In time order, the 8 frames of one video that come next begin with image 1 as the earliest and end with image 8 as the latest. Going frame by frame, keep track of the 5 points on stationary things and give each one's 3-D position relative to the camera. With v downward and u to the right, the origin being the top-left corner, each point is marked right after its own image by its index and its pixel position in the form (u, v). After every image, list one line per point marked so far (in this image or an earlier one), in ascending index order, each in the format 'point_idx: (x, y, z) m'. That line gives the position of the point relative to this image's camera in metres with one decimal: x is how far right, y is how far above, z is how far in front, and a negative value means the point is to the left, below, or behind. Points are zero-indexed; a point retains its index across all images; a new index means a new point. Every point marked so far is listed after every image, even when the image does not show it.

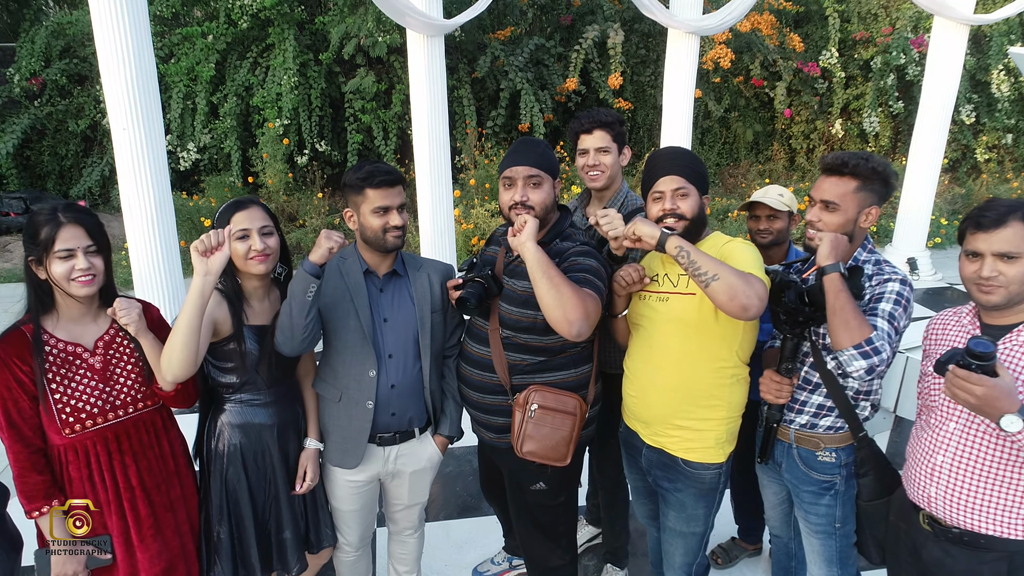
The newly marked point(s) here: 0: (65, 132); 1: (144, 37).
0: (-3.6, +1.2, +5.6) m
1: (-1.2, +0.8, +2.3) m
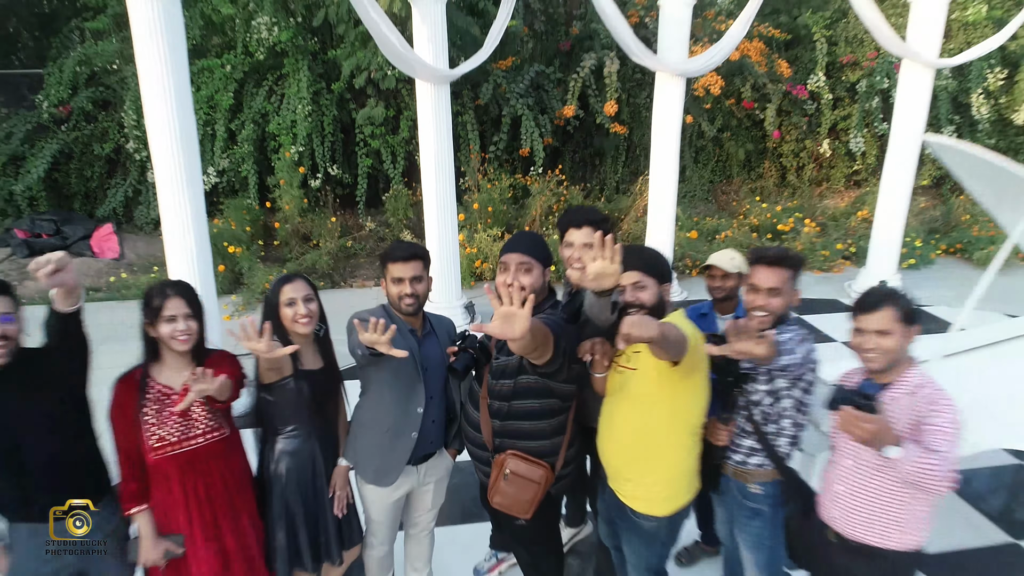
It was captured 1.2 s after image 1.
0: (-3.6, +1.1, +5.9) m
1: (-1.2, +0.7, +2.6) m
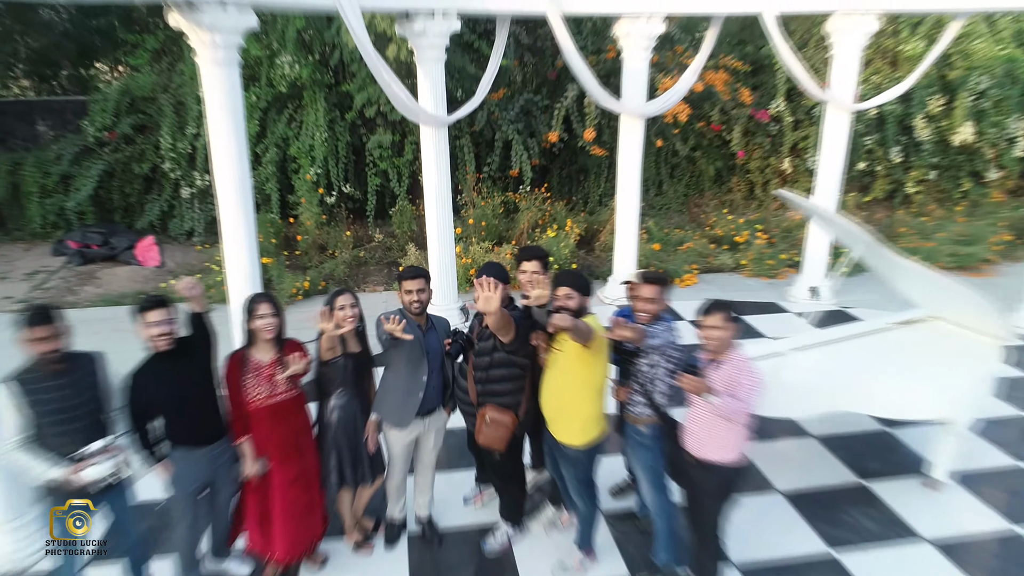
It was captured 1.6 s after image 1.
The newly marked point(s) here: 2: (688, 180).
0: (-3.6, +1.1, +6.6) m
1: (-1.3, +0.6, +3.3) m
2: (+1.9, +1.2, +7.5) m
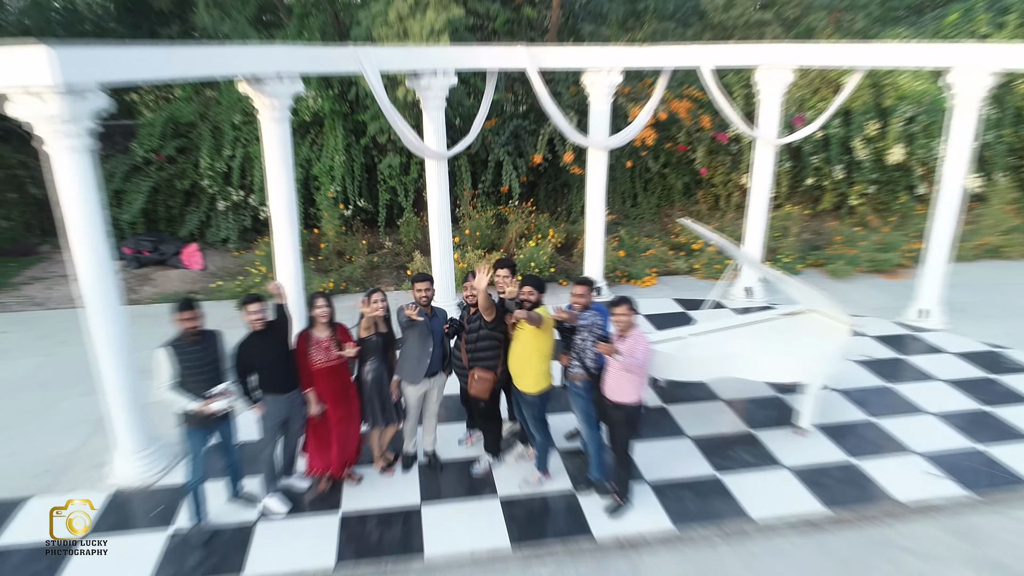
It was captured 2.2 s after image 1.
0: (-3.7, +1.1, +7.7) m
1: (-1.4, +0.6, +4.4) m
2: (+1.8, +1.2, +8.5) m
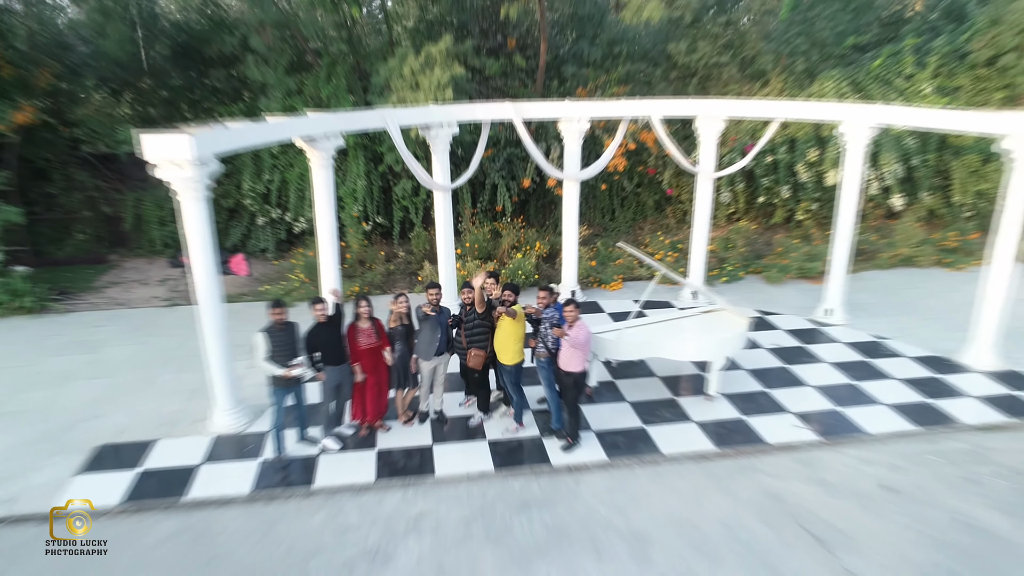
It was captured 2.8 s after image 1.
0: (-3.8, +1.1, +9.1) m
1: (-1.5, +0.6, +5.8) m
2: (+1.7, +1.1, +9.9) m
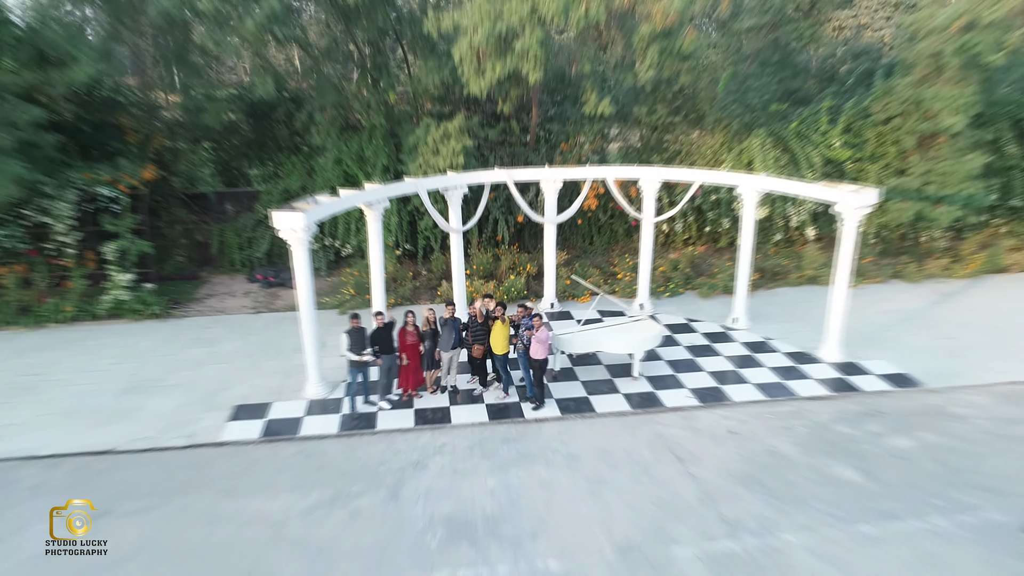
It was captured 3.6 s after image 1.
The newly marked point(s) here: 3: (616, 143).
0: (-3.8, +0.9, +11.7) m
1: (-1.6, +0.4, +8.3) m
2: (+1.7, +0.9, +12.4) m
3: (+1.8, +2.5, +12.0) m
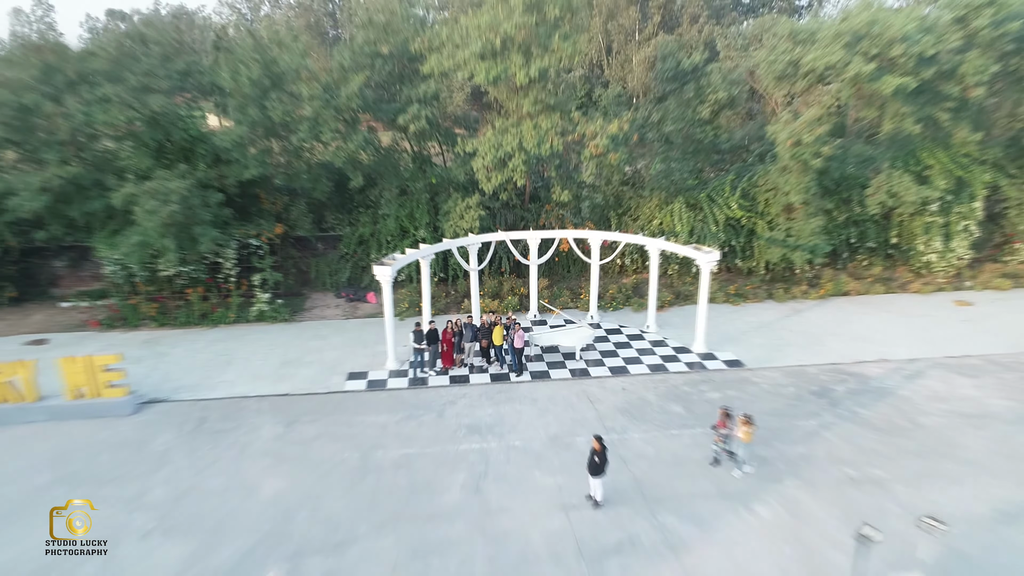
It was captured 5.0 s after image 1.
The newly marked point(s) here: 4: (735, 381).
0: (-3.8, +0.6, +17.3) m
1: (-1.7, +0.1, +13.9) m
2: (+1.7, +0.6, +17.9) m
3: (+1.8, +2.2, +17.4) m
4: (+4.0, -1.7, +12.4) m
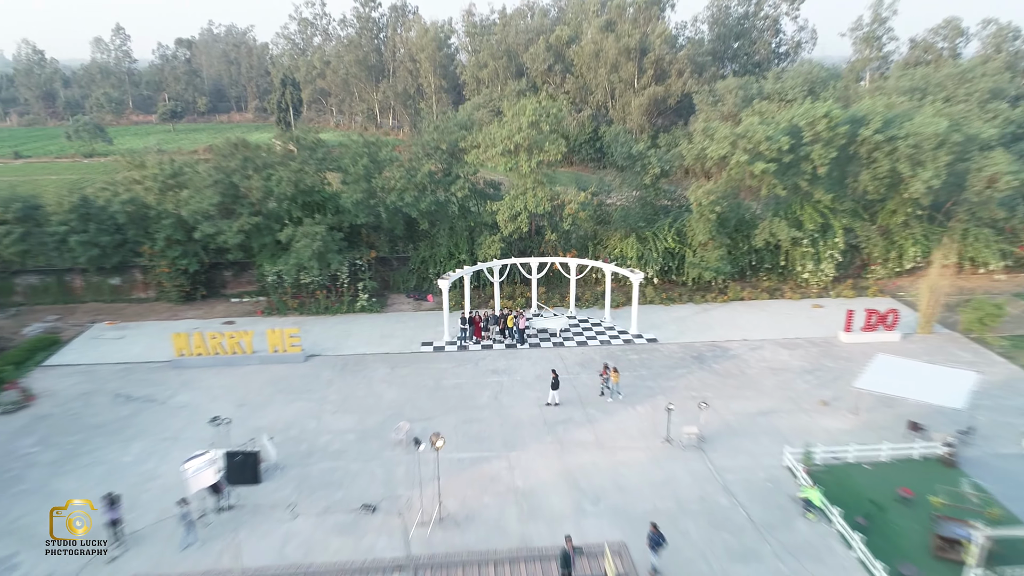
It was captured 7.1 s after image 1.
0: (-3.5, +0.4, +26.3) m
1: (-1.4, -0.1, +22.8) m
2: (+2.1, +0.4, +26.6) m
3: (+2.2, +2.0, +26.2) m
4: (+4.1, -1.9, +21.1) m
